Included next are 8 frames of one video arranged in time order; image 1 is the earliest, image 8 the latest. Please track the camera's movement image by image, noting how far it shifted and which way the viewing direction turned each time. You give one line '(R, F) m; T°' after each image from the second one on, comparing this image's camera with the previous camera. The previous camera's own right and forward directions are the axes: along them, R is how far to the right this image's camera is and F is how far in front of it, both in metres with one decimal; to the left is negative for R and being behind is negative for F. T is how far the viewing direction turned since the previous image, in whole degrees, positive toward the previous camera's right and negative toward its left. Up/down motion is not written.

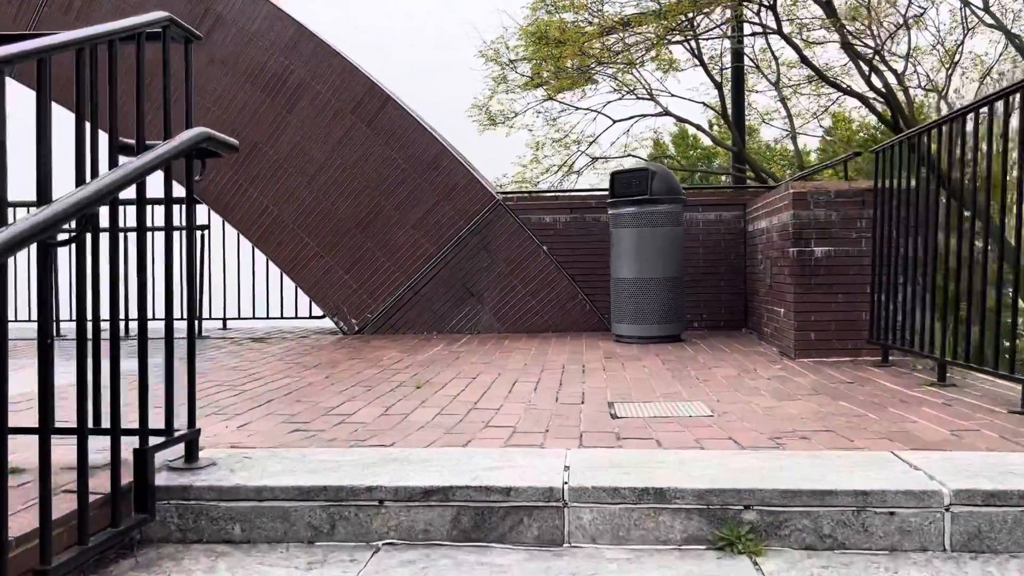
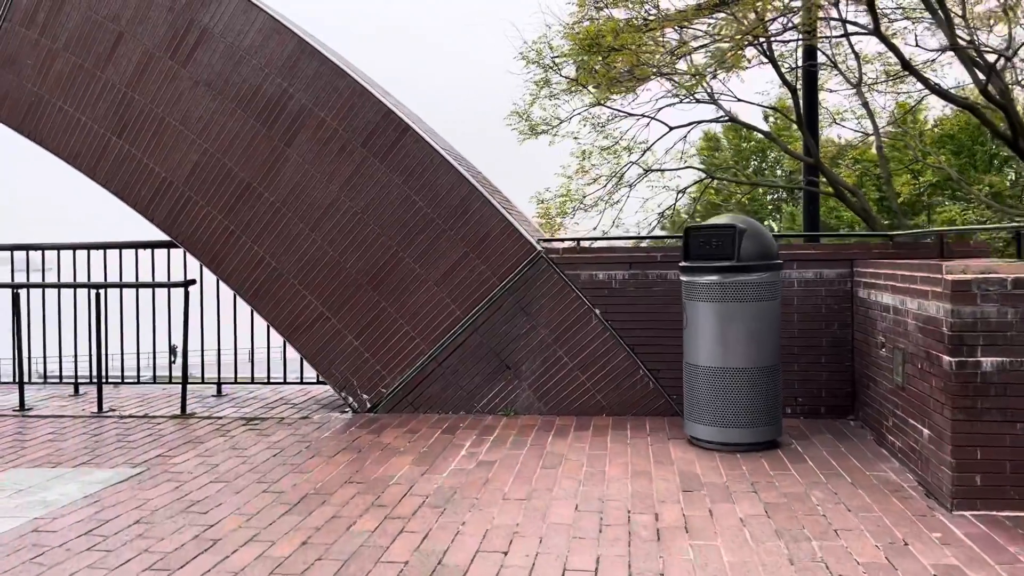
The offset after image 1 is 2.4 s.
(0.0, +1.2) m; -3°
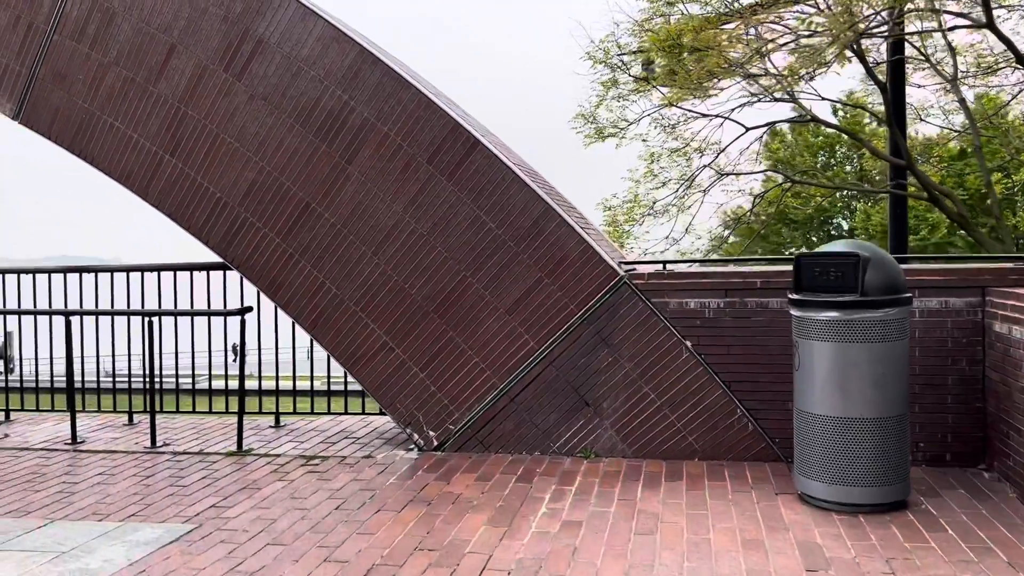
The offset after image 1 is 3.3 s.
(-0.1, +0.5) m; -4°
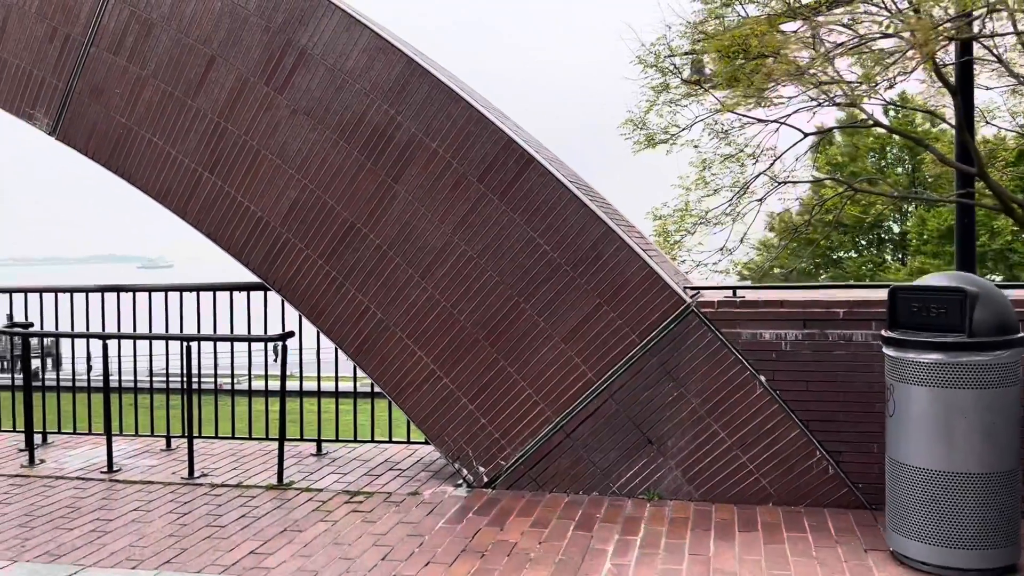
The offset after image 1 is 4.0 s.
(-0.1, +0.3) m; -3°
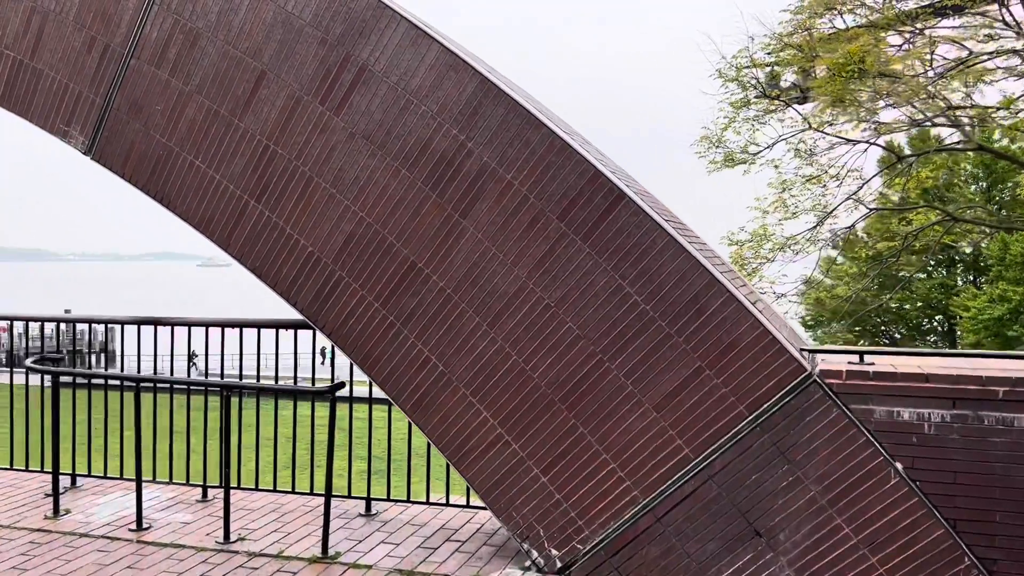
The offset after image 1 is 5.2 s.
(-0.2, +0.6) m; -3°
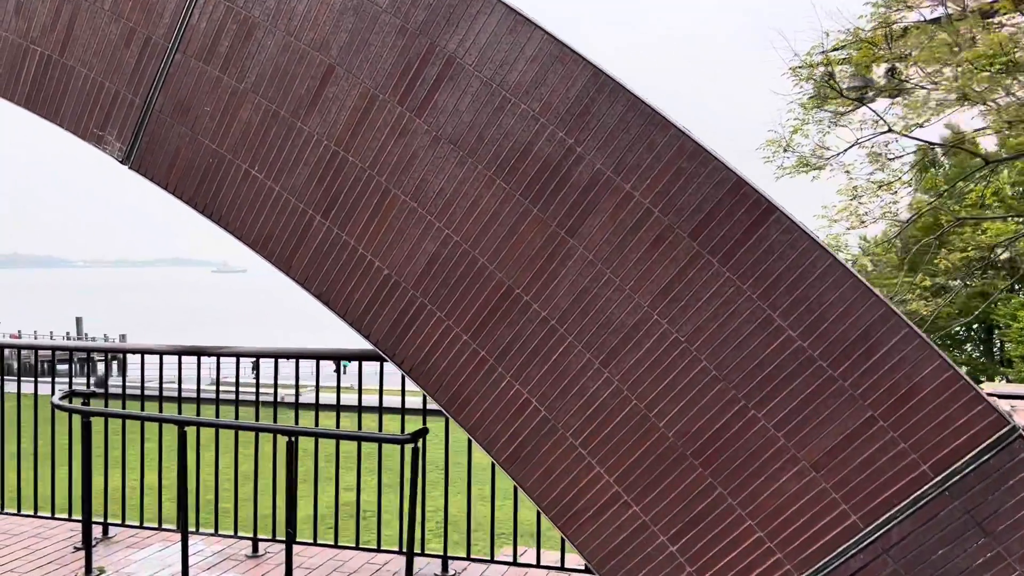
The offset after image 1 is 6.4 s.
(-0.5, +0.6) m; -1°
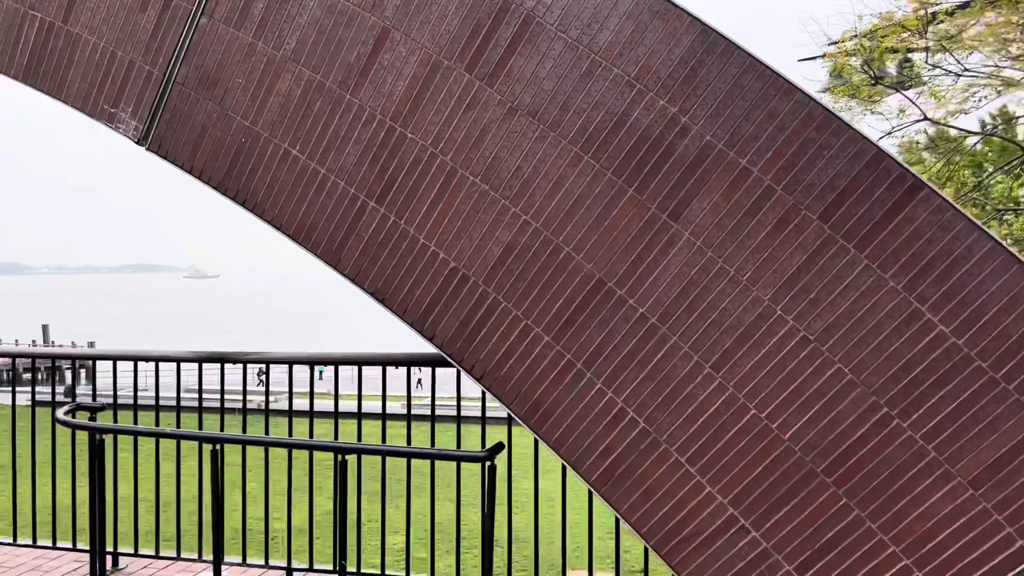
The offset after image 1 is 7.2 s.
(-0.4, +0.5) m; +2°
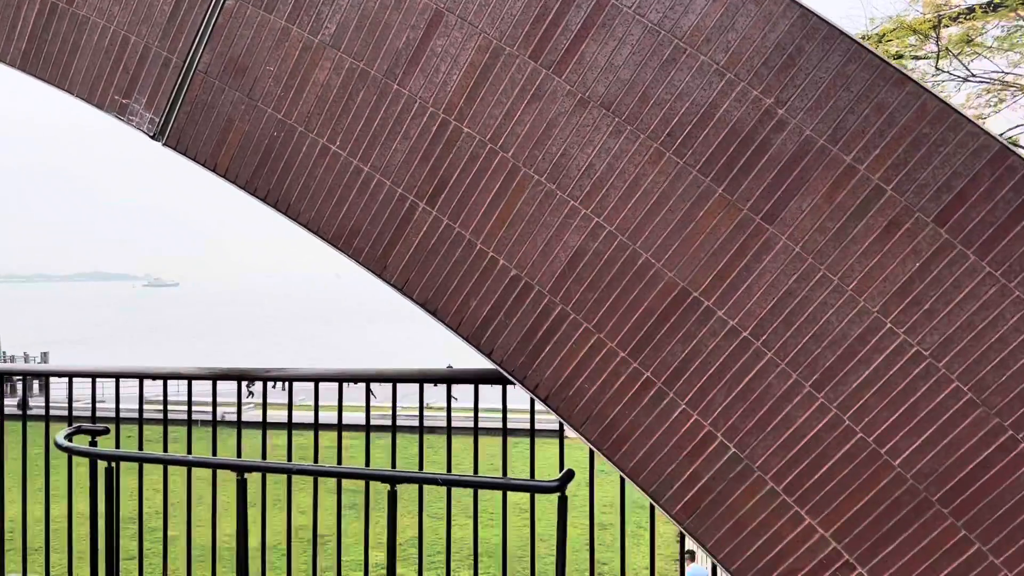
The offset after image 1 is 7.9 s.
(-0.4, +0.3) m; +2°
